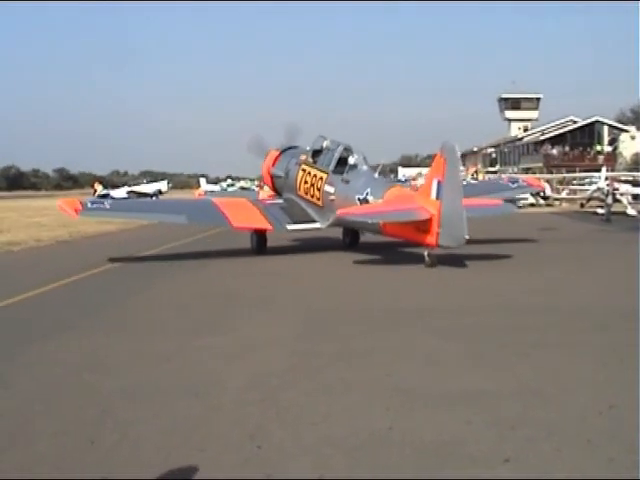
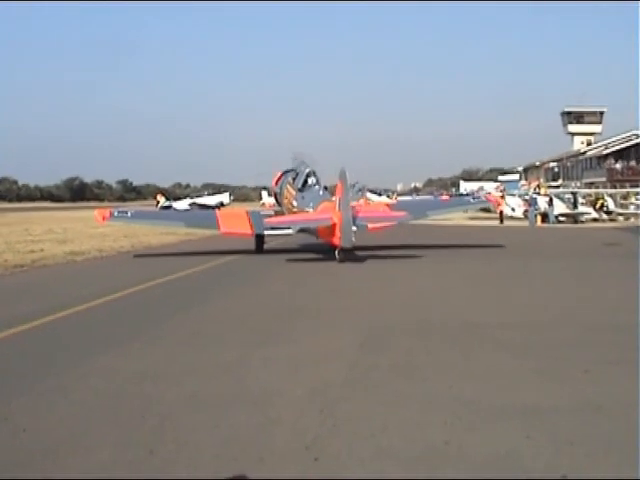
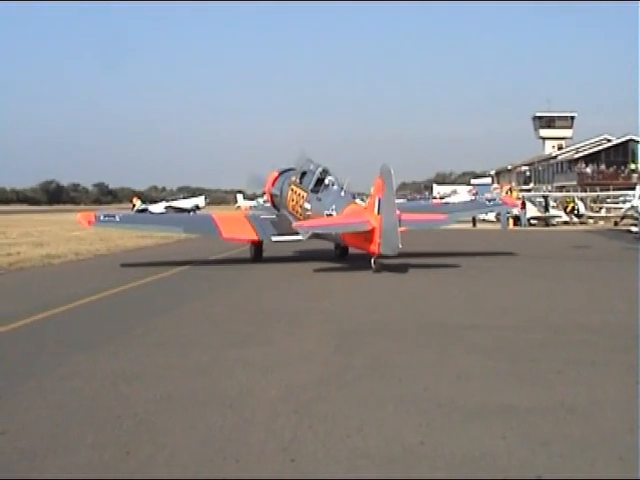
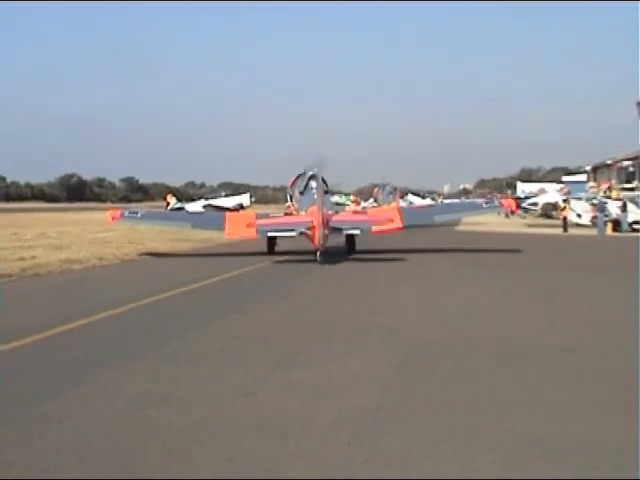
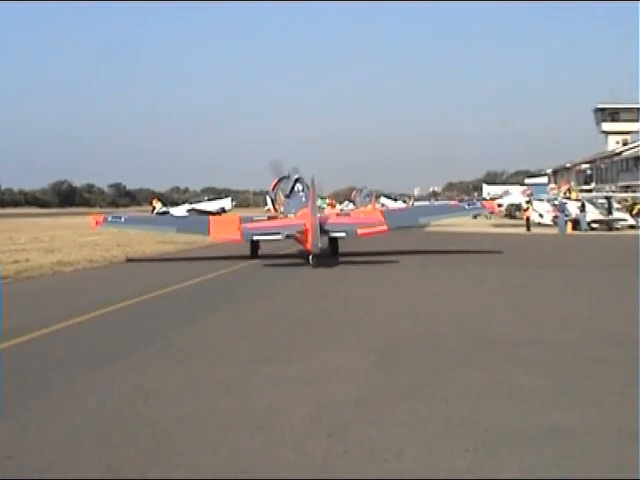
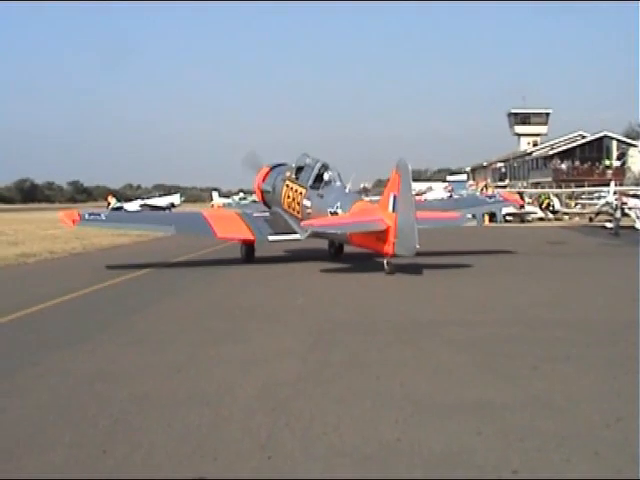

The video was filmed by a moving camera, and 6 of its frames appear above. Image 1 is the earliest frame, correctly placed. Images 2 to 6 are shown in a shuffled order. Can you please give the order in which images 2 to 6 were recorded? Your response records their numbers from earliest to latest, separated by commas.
6, 3, 2, 5, 4
